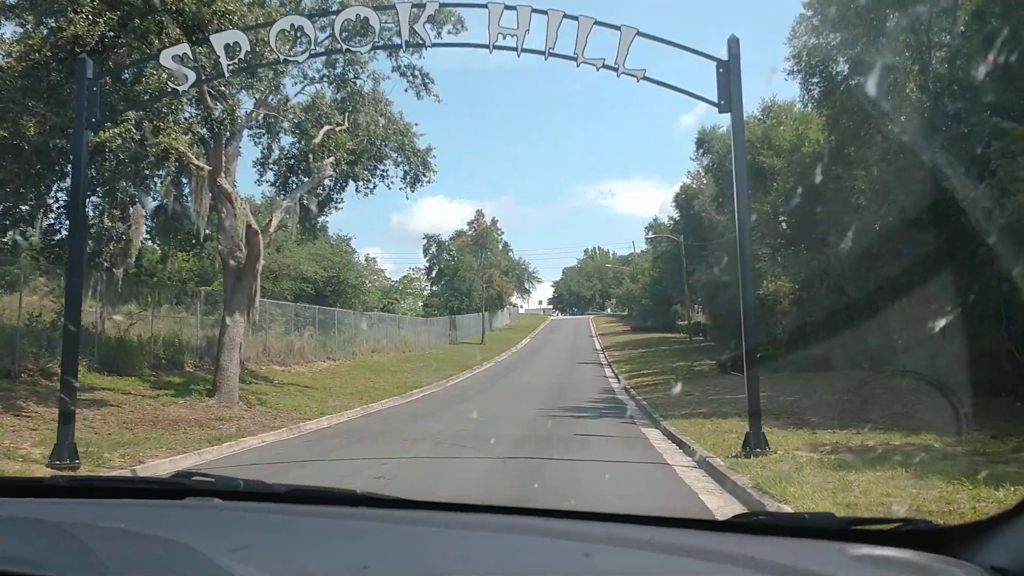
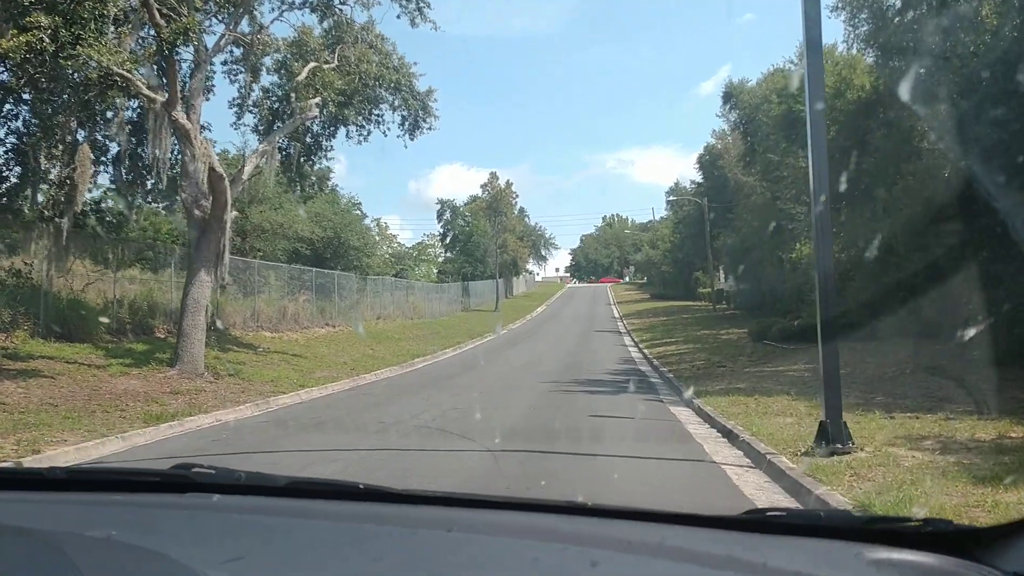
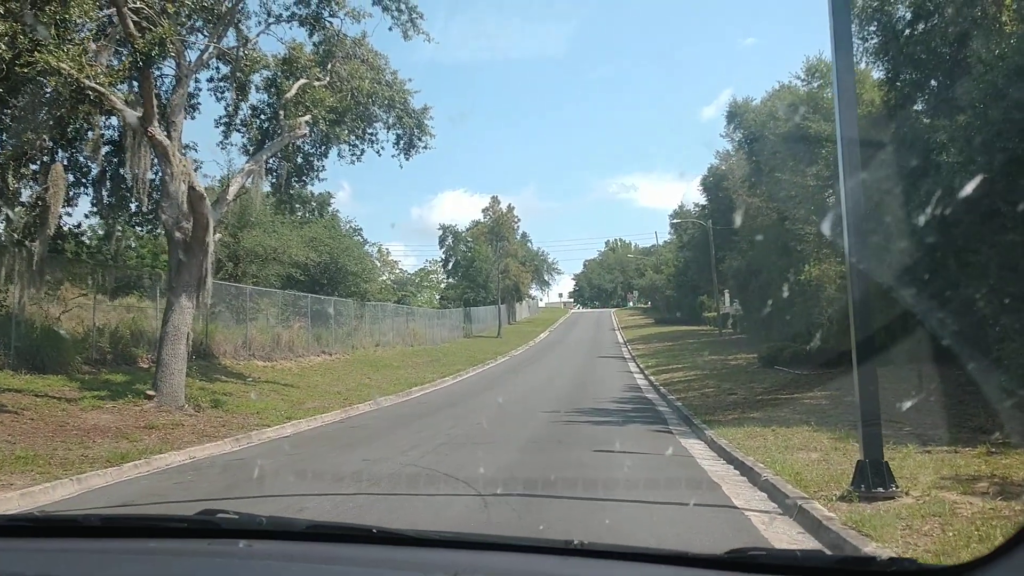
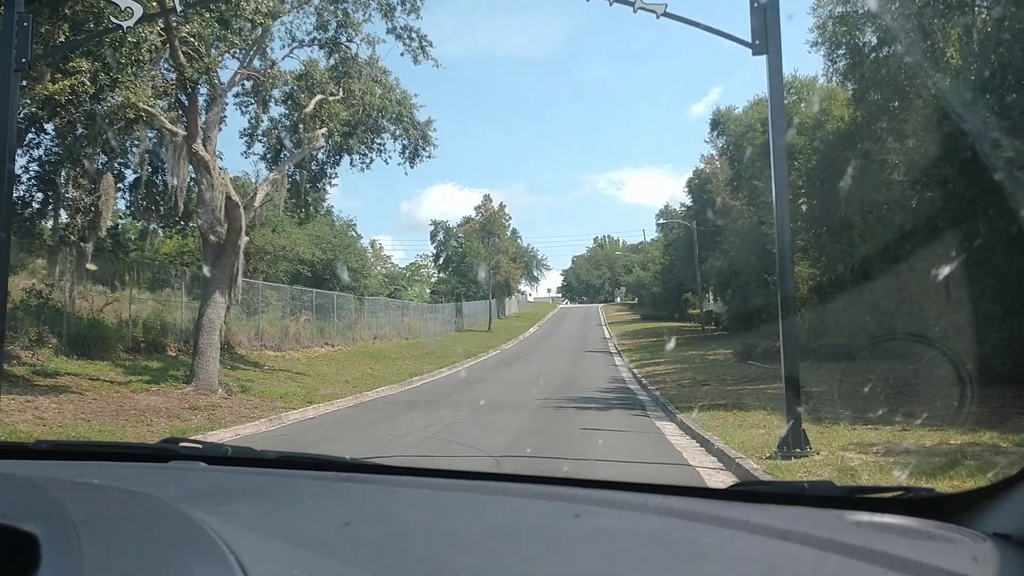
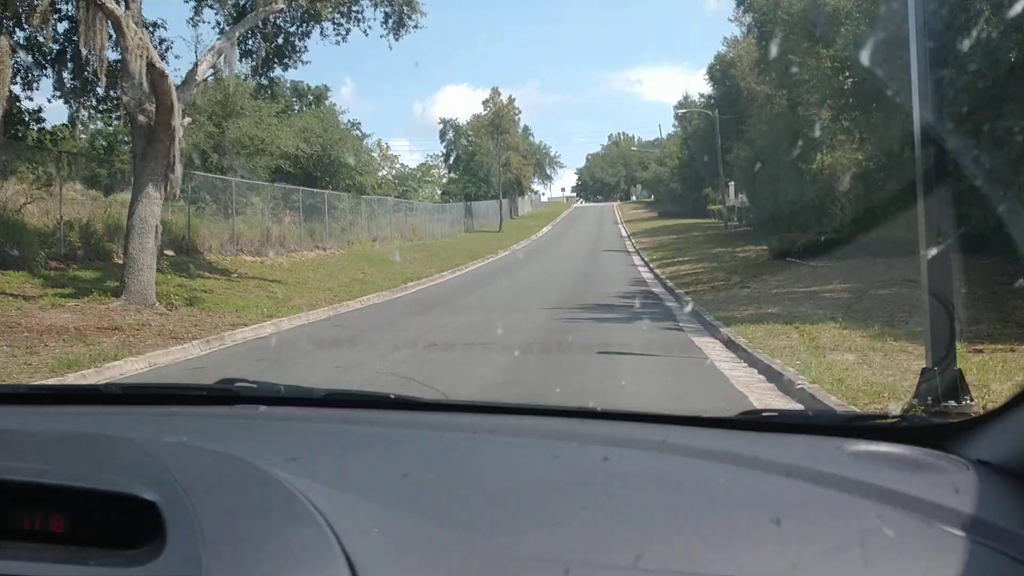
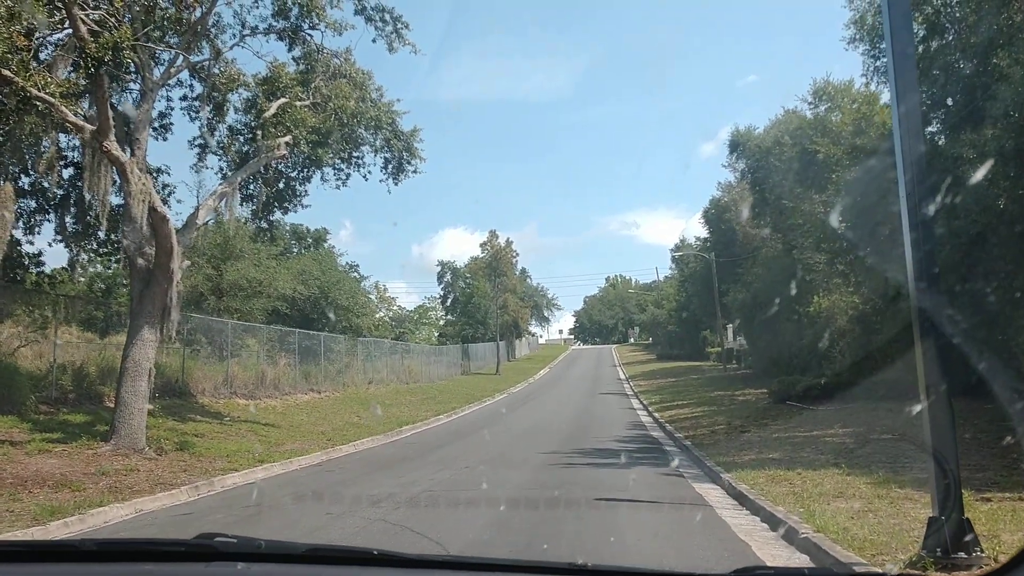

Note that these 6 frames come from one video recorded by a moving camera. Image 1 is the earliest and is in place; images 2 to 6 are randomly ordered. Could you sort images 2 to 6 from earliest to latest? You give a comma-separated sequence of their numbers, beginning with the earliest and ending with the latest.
4, 2, 3, 6, 5
